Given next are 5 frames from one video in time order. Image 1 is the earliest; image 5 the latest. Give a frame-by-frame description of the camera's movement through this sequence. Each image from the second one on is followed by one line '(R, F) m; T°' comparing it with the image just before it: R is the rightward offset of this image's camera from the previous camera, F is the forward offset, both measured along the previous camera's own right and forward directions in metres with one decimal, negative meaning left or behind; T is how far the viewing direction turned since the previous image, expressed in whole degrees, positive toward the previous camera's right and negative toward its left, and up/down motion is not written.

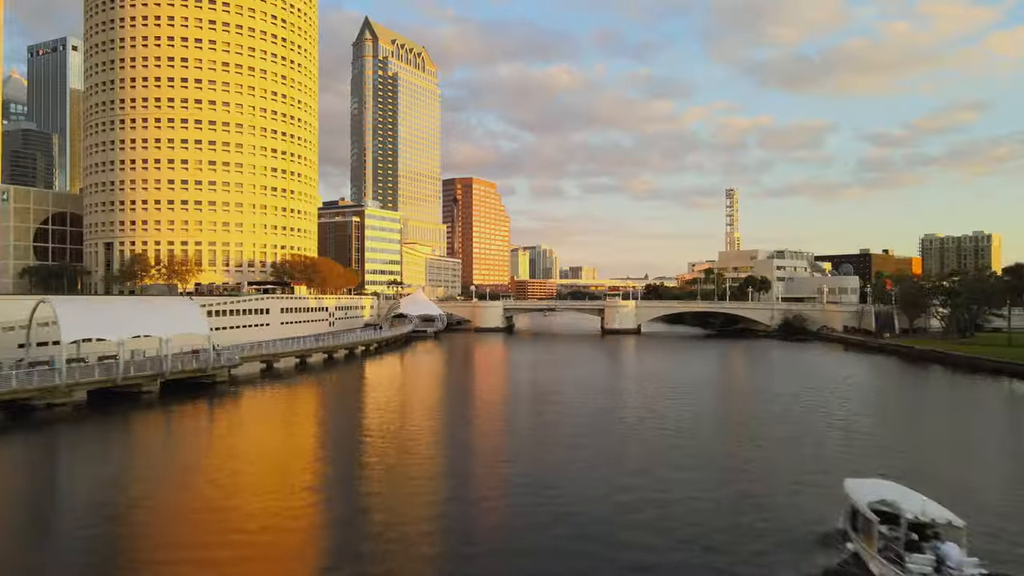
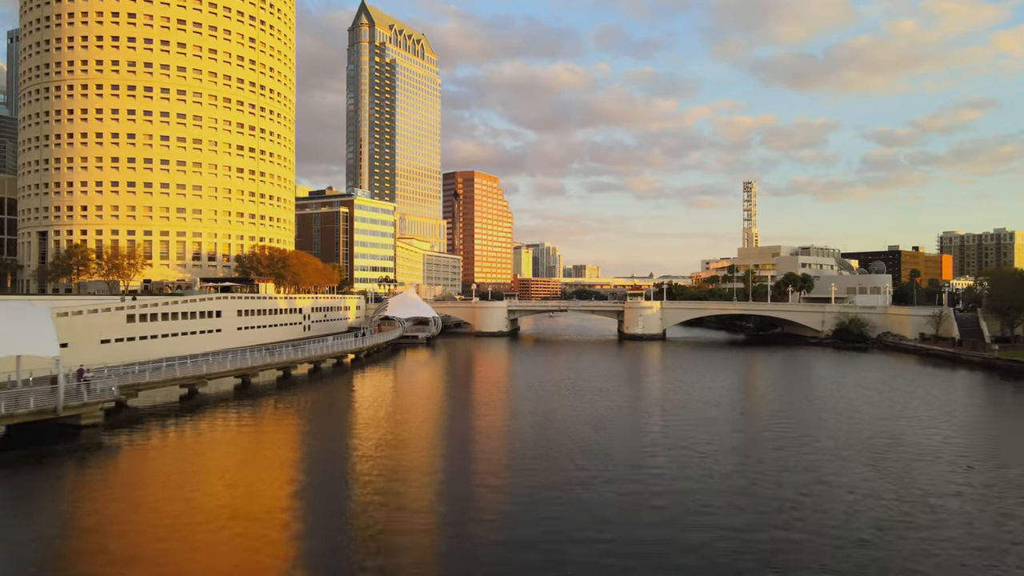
(-0.5, +14.0) m; 0°
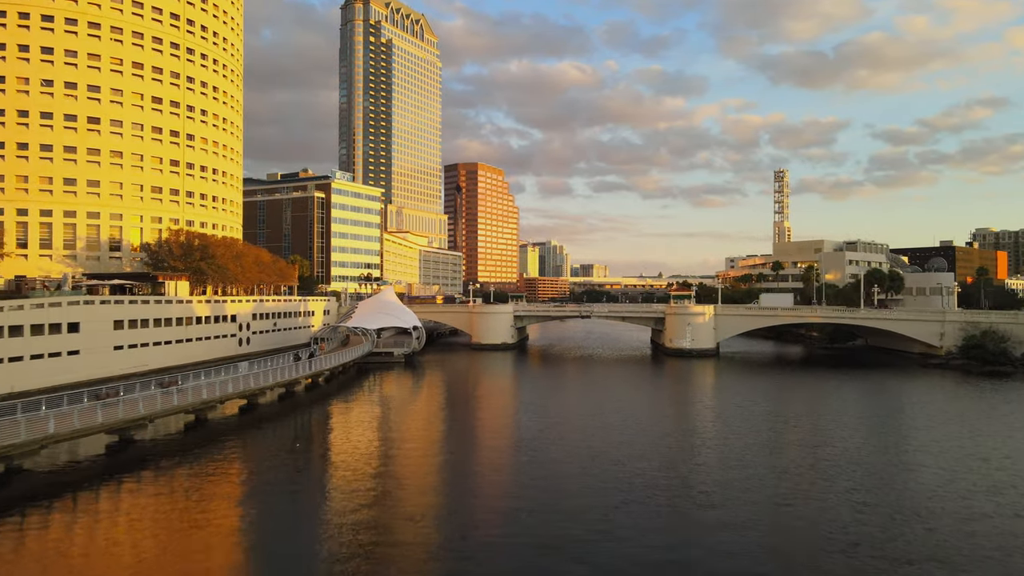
(-0.2, +21.0) m; -1°
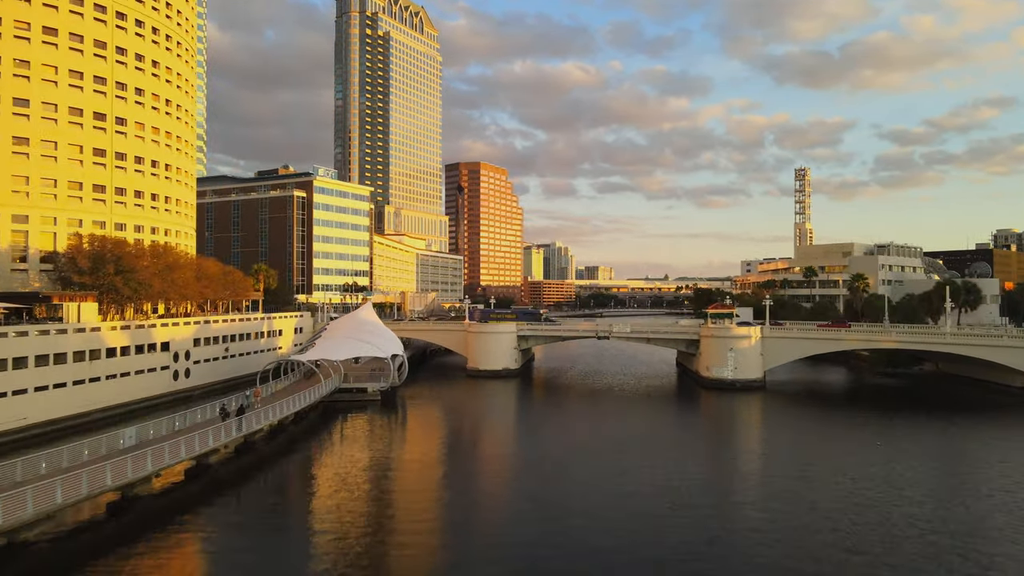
(+0.1, +12.1) m; 0°
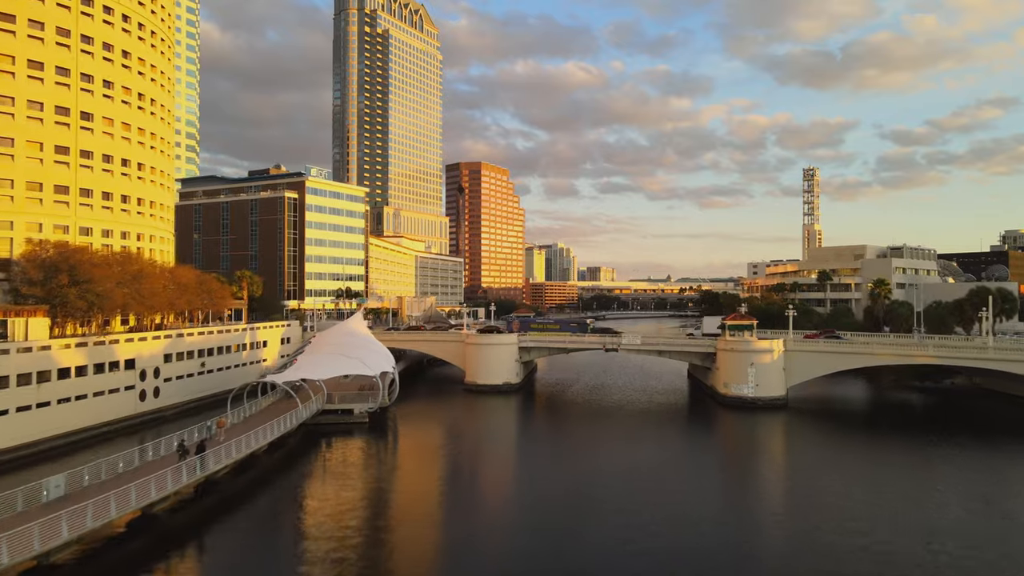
(0.0, +4.5) m; 0°
